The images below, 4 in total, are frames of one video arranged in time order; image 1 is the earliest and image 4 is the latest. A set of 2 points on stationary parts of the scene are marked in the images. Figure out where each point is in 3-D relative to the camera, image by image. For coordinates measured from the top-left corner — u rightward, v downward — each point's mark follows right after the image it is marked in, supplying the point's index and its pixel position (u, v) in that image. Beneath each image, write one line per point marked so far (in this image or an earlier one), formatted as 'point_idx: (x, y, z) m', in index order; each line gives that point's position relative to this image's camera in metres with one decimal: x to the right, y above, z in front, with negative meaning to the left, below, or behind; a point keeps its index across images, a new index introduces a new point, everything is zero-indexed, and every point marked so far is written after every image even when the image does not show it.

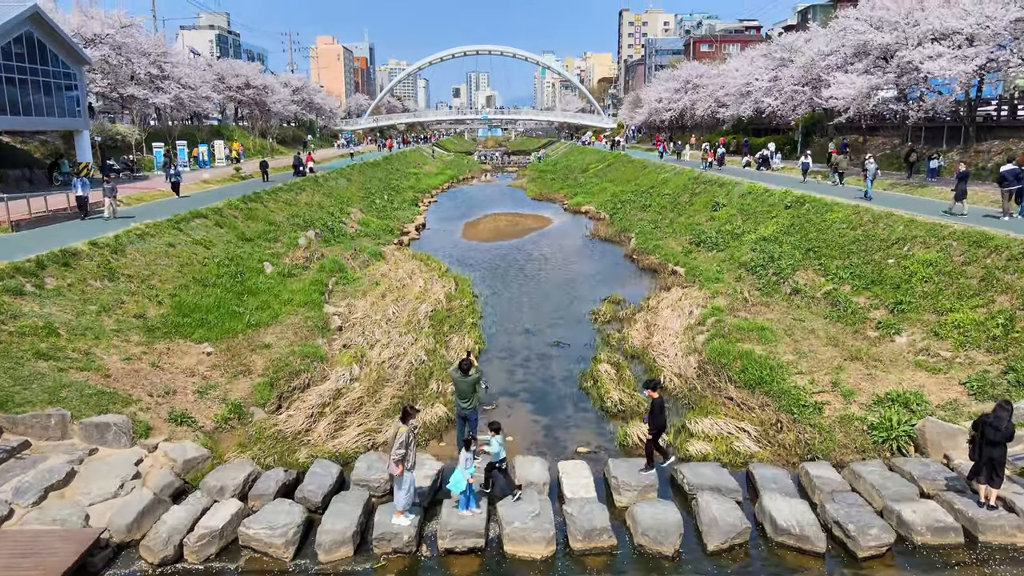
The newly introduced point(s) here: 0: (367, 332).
0: (-4.4, -1.3, +13.8) m
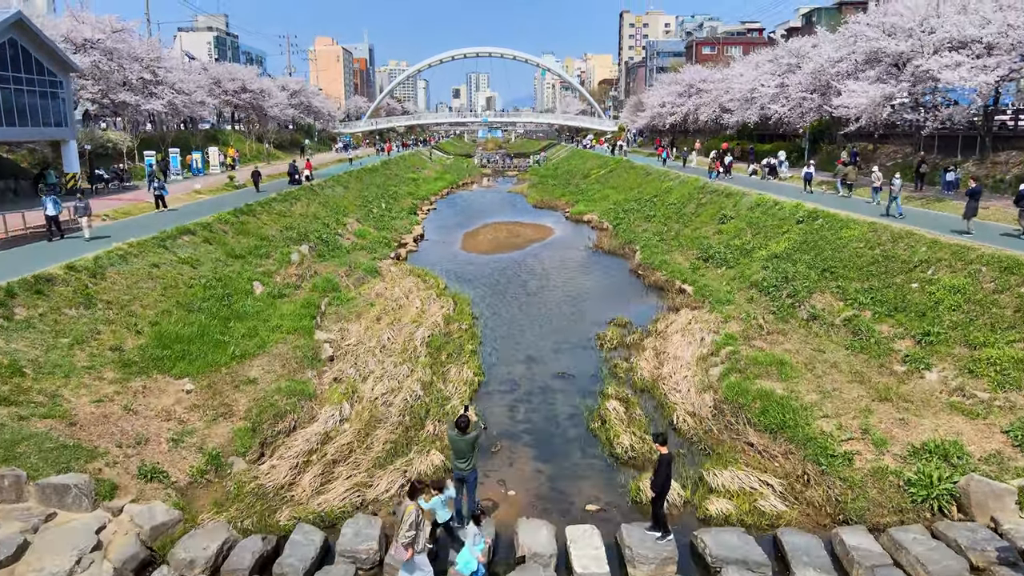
0: (-4.3, -2.1, +13.0) m
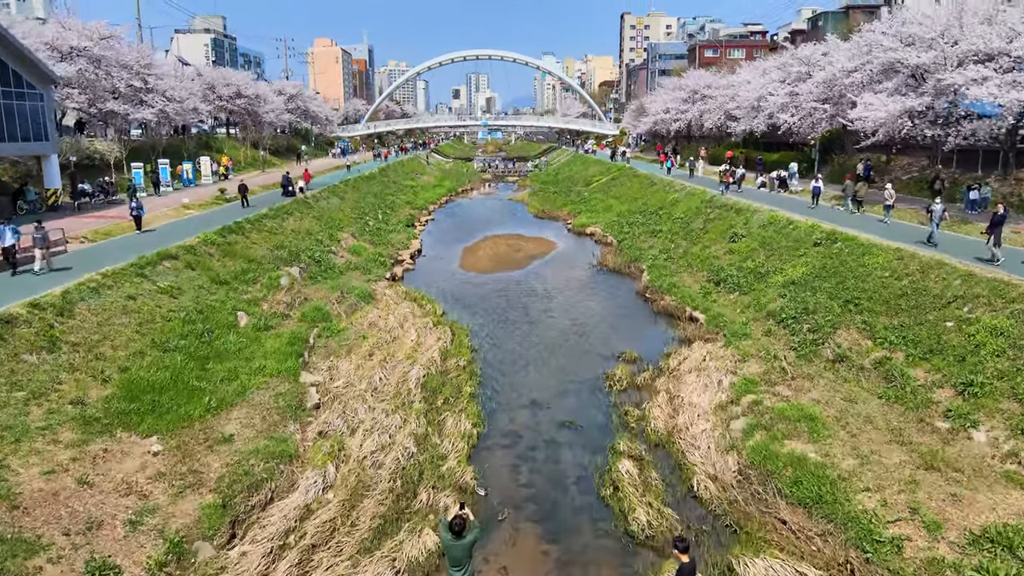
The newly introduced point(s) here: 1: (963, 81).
0: (-4.3, -3.2, +11.9) m
1: (+18.9, +8.7, +19.2) m
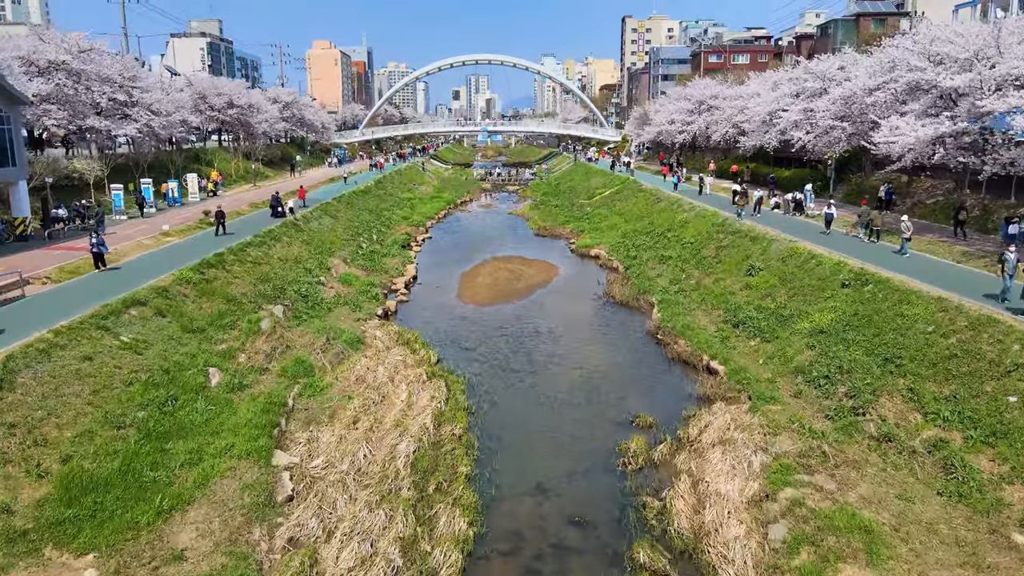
0: (-4.2, -4.9, +10.3) m
1: (+18.9, +7.0, +17.6) m
